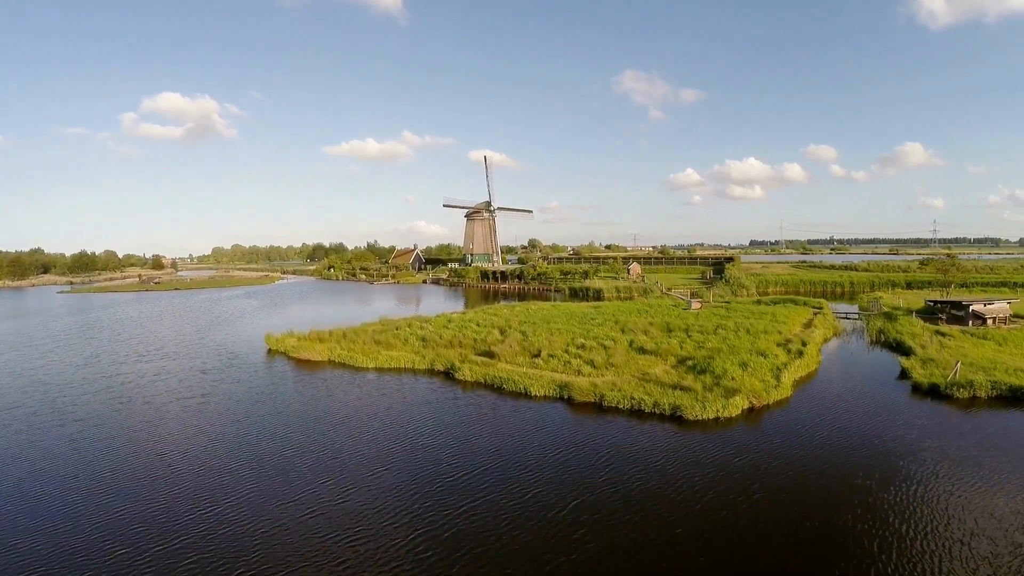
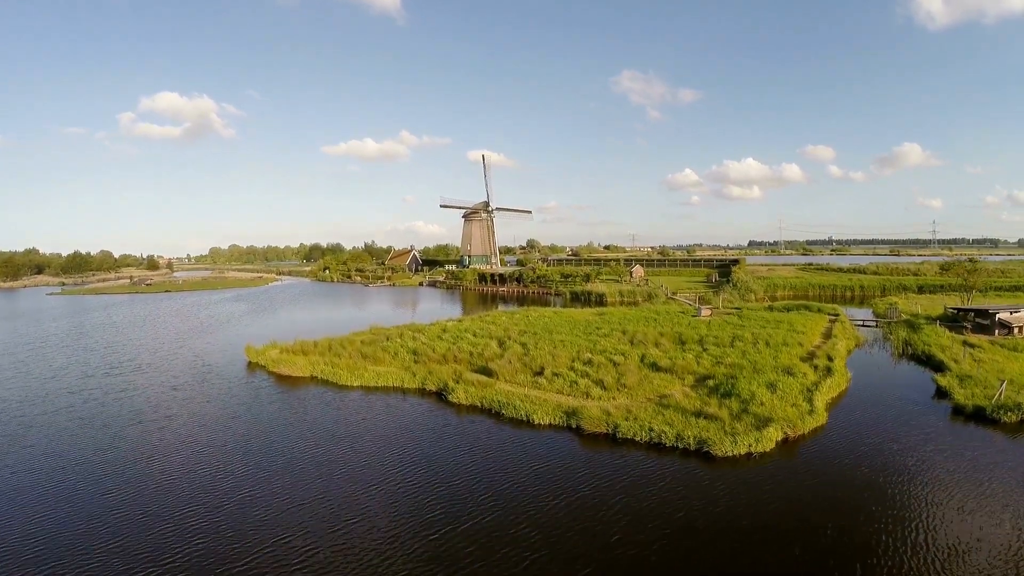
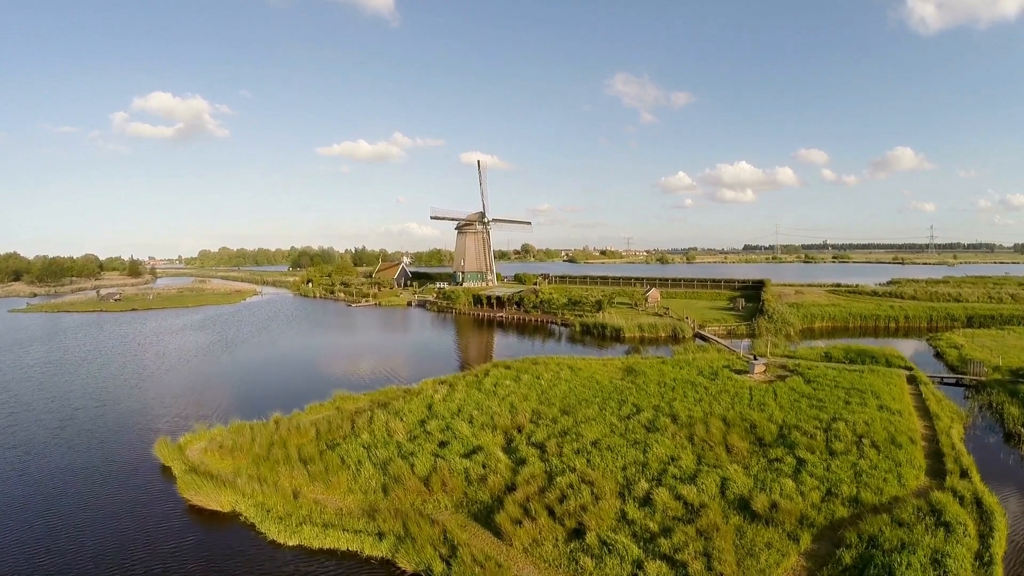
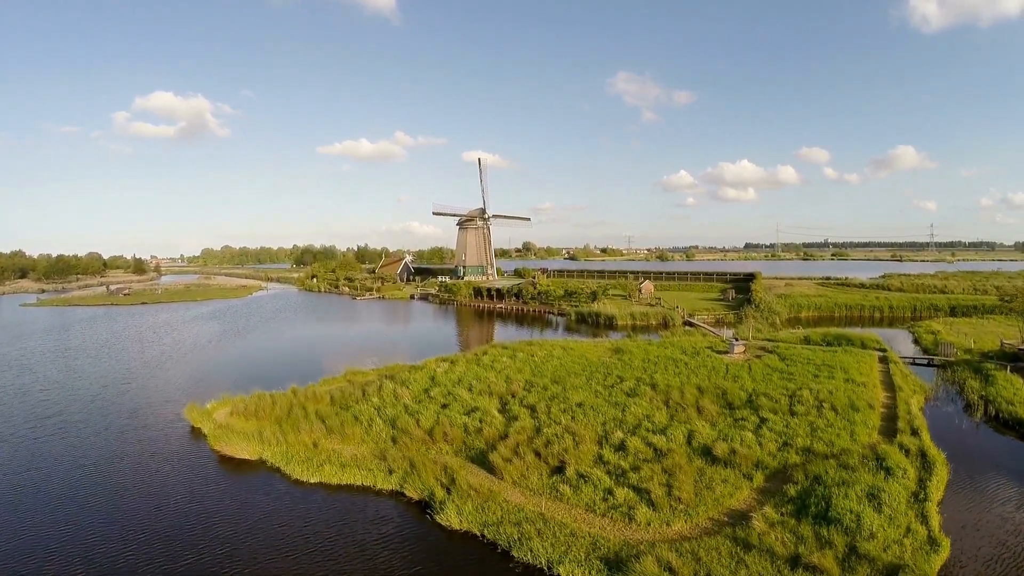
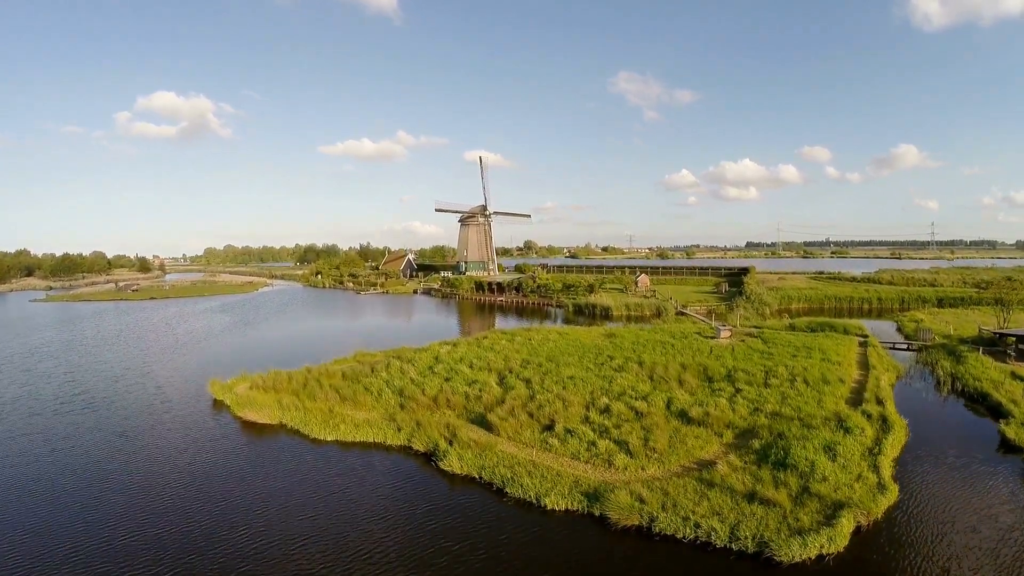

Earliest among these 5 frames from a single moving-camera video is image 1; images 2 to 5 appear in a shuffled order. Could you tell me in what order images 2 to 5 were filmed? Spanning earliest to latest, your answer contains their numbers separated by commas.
2, 5, 4, 3
